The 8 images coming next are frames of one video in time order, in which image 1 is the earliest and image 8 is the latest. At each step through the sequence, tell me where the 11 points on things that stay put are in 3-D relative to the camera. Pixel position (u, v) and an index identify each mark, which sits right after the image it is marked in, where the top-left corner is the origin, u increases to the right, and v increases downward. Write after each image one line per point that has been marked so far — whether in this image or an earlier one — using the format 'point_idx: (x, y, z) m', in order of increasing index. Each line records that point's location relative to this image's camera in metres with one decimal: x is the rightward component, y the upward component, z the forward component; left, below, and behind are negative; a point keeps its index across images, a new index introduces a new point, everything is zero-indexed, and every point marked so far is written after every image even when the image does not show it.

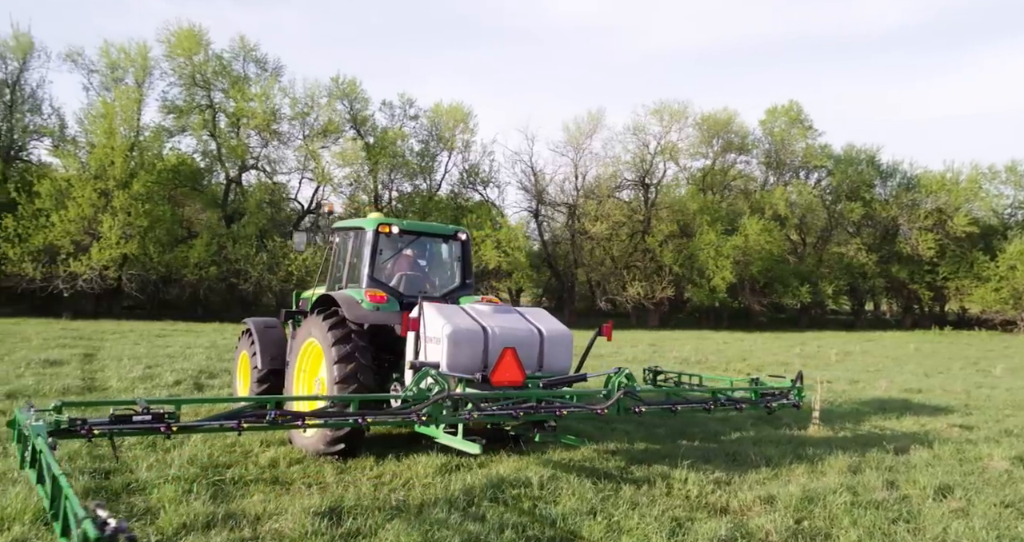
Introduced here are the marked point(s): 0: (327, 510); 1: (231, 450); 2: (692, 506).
0: (-1.6, -2.0, +7.6) m
1: (-2.9, -1.9, +9.4) m
2: (+1.7, -2.2, +8.4) m
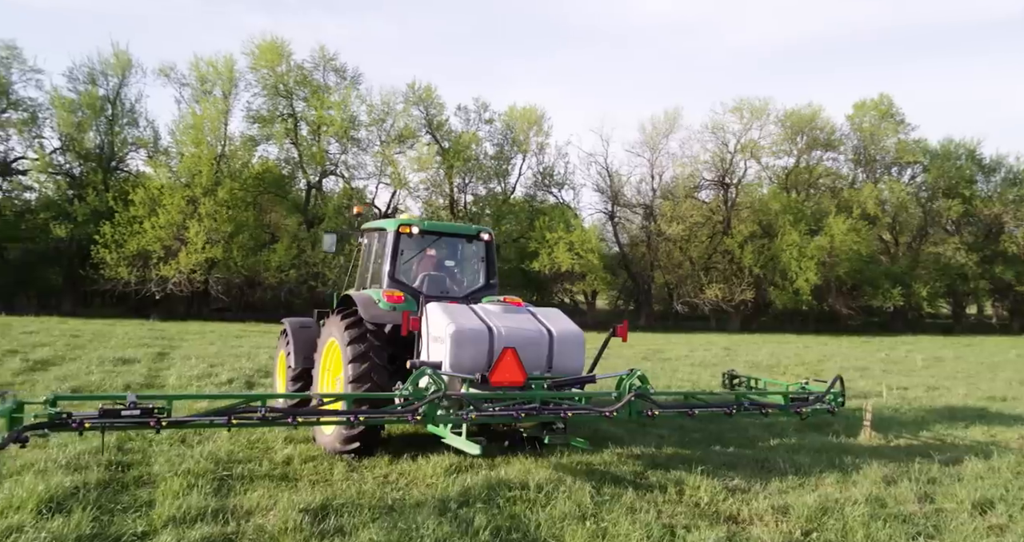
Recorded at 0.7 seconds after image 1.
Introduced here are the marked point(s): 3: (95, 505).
0: (-1.7, -2.0, +7.7) m
1: (-2.8, -1.9, +9.7) m
2: (+1.7, -2.2, +8.2) m
3: (-3.5, -1.9, +7.5) m
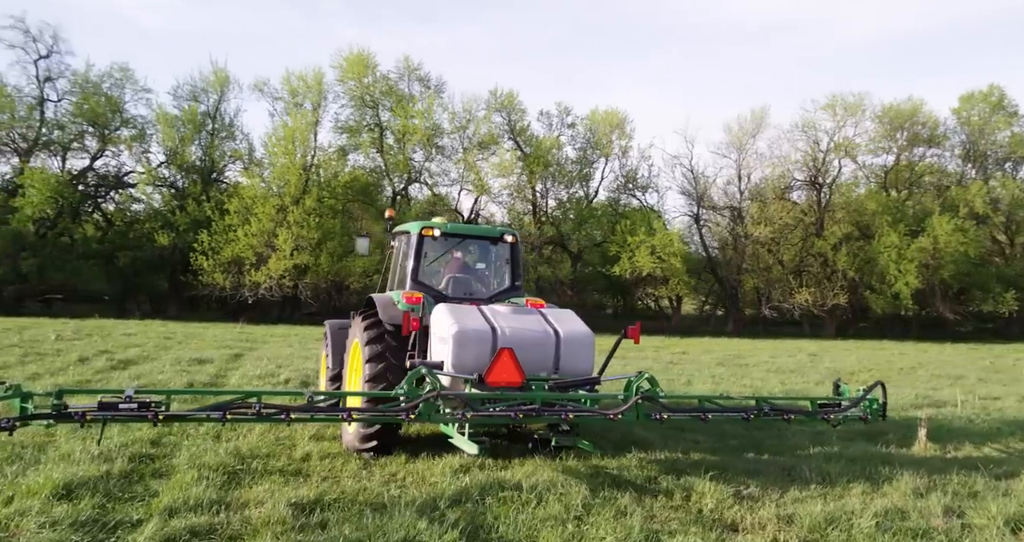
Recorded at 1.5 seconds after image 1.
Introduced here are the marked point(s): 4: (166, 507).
0: (-1.8, -2.0, +8.0) m
1: (-2.6, -1.9, +10.1) m
2: (+1.6, -2.2, +7.9) m
3: (-3.6, -2.0, +8.0) m
4: (-3.0, -2.0, +7.7) m
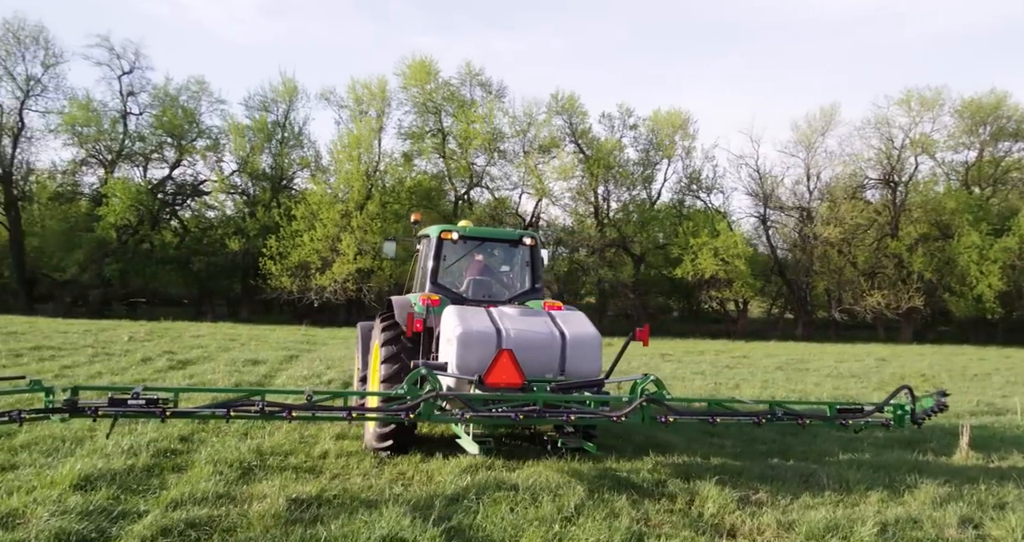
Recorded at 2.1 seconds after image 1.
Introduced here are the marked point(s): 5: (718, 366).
0: (-1.8, -2.0, +8.2) m
1: (-2.4, -1.9, +10.4) m
2: (+1.5, -2.2, +7.8) m
3: (-3.6, -2.0, +8.4) m
4: (-3.0, -2.0, +8.0) m
5: (+4.4, -2.1, +19.5) m
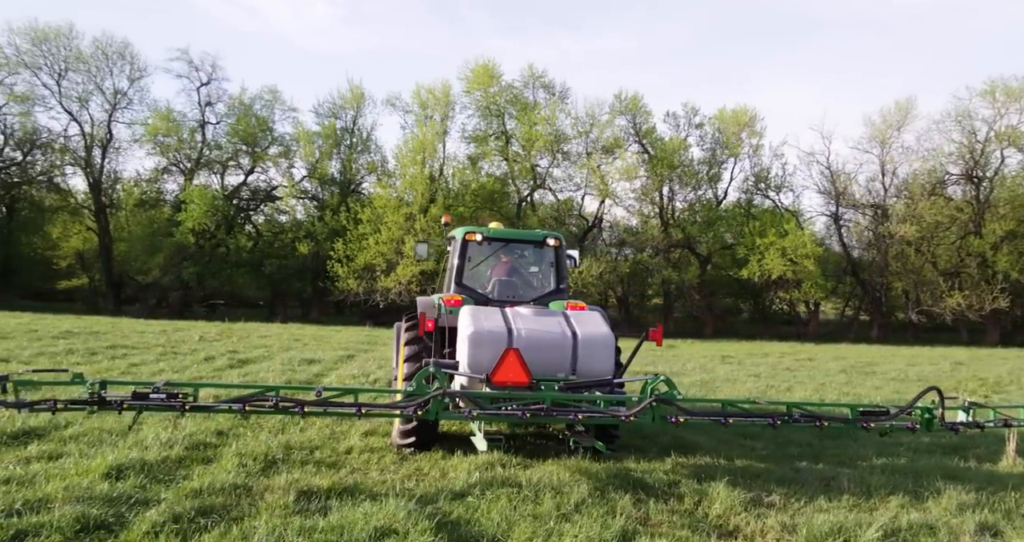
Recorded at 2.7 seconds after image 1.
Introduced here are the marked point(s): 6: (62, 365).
0: (-1.8, -2.0, +8.5) m
1: (-2.2, -2.0, +10.7) m
2: (+1.5, -2.2, +7.7) m
3: (-3.6, -2.0, +8.8) m
4: (-3.0, -2.0, +8.4) m
5: (+5.6, -2.1, +19.1) m
6: (-7.8, -1.5, +15.6) m
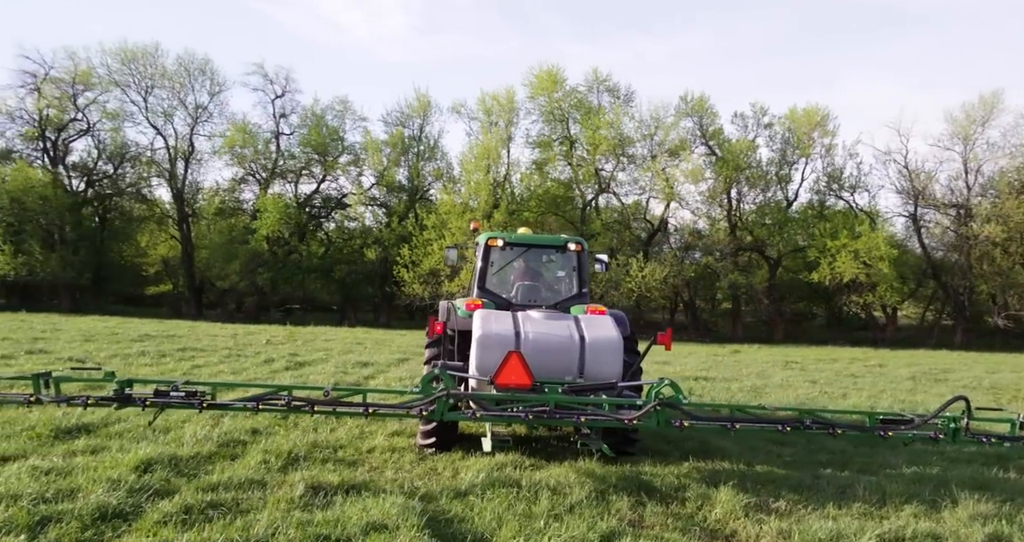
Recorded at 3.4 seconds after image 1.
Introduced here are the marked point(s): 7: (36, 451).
0: (-1.8, -2.1, +8.7) m
1: (-1.9, -2.0, +11.0) m
2: (+1.4, -2.2, +7.6) m
3: (-3.5, -2.0, +9.3) m
4: (-2.9, -2.1, +8.8) m
5: (+6.7, -2.1, +18.5) m
6: (-7.0, -1.7, +16.5) m
7: (-5.3, -2.0, +10.0) m
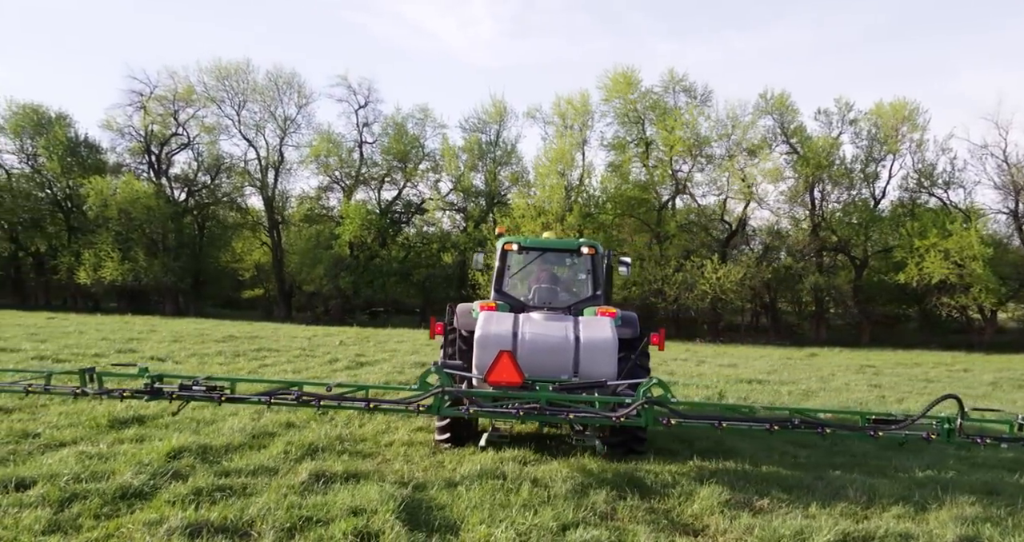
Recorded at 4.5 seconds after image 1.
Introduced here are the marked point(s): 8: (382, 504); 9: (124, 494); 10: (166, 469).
0: (-1.8, -2.1, +9.2) m
1: (-1.7, -2.0, +11.5) m
2: (+1.2, -2.1, +7.7) m
3: (-3.5, -2.1, +10.0) m
4: (-3.0, -2.1, +9.5) m
5: (+7.9, -2.1, +17.8) m
6: (-6.0, -1.7, +17.7) m
7: (-5.1, -2.0, +11.0) m
8: (-1.1, -2.1, +8.0) m
9: (-3.8, -2.2, +8.8) m
10: (-3.6, -2.1, +9.4) m
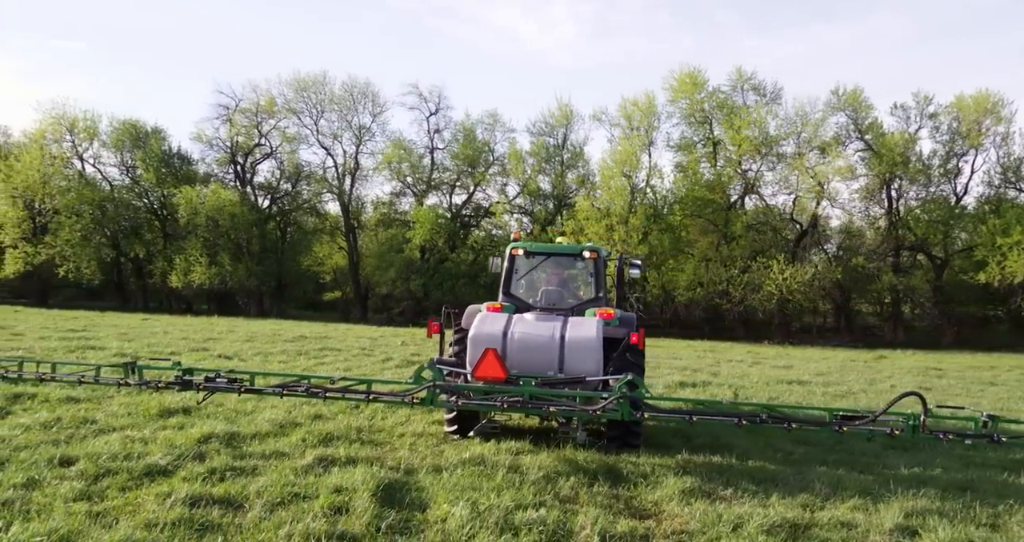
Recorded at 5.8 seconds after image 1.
0: (-2.0, -2.1, +10.0) m
1: (-1.5, -2.0, +12.2) m
2: (+0.9, -2.1, +8.1) m
3: (-3.5, -2.1, +11.0) m
4: (-3.1, -2.1, +10.4) m
5: (+8.8, -2.1, +17.3) m
6: (-5.0, -1.8, +18.8) m
7: (-5.0, -2.0, +12.1) m
8: (-1.4, -2.1, +8.7) m
9: (-3.9, -2.2, +9.8) m
10: (-3.7, -2.1, +10.4) m
